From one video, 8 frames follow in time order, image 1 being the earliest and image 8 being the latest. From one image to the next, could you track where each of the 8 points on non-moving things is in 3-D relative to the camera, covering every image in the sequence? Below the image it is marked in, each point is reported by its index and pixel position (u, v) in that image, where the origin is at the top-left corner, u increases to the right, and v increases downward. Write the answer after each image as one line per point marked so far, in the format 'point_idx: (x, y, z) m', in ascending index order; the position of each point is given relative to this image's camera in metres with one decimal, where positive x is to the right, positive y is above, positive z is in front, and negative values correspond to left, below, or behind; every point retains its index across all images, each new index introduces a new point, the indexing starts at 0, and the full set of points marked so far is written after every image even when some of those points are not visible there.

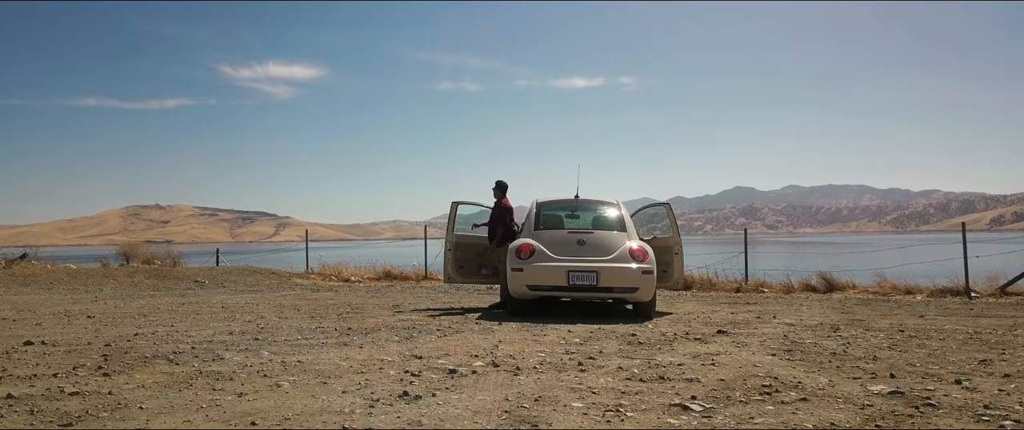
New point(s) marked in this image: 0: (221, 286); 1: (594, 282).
0: (-6.0, -1.5, +14.5) m
1: (+1.0, -0.8, +8.3) m
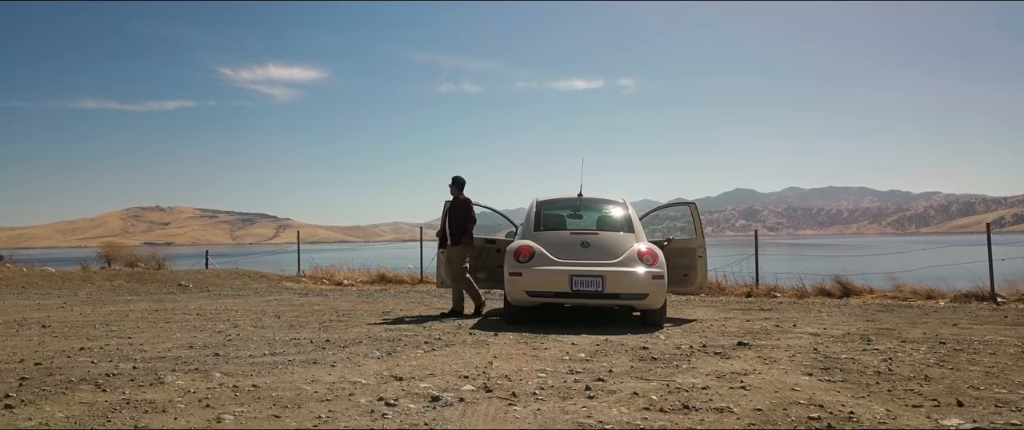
0: (-6.1, -1.5, +13.8) m
1: (+1.0, -0.8, +7.6) m
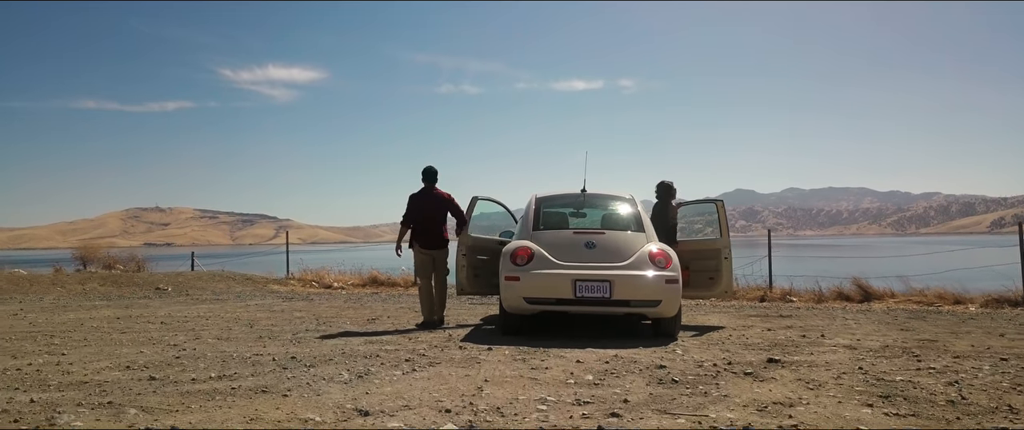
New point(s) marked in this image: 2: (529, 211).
0: (-6.1, -1.5, +12.9) m
1: (+0.9, -0.8, +6.8) m
2: (+0.2, 0.0, +8.0) m
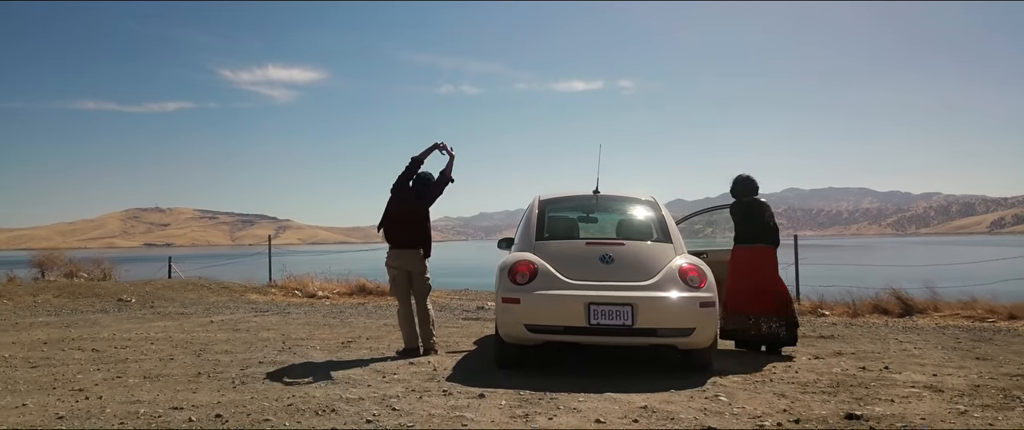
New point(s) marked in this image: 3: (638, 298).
0: (-6.1, -1.5, +11.6) m
1: (+0.9, -0.8, +5.5) m
2: (+0.2, 0.0, +6.7) m
3: (+1.0, -0.7, +5.5) m
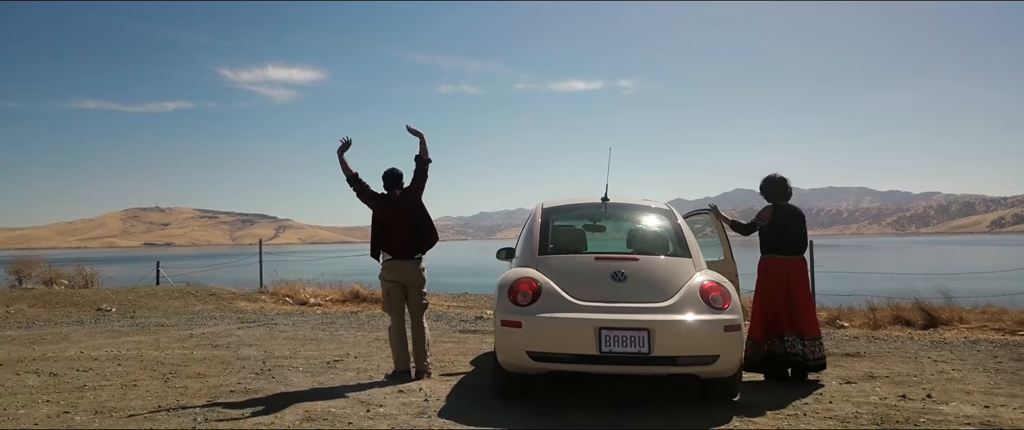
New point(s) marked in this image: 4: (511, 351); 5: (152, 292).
0: (-6.1, -1.6, +11.0) m
1: (+0.9, -0.9, +4.8) m
2: (+0.2, -0.1, +6.0) m
3: (+1.0, -0.7, +4.8) m
4: (0.0, -1.0, +5.0) m
5: (-7.1, -1.5, +13.8) m
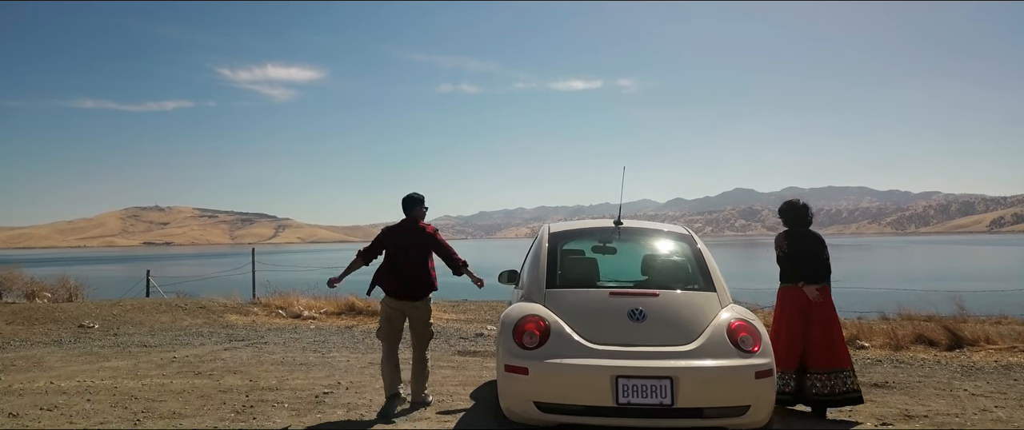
0: (-6.1, -1.8, +10.5) m
1: (+1.0, -1.1, +4.3) m
2: (+0.2, -0.3, +5.5) m
3: (+1.0, -0.9, +4.3) m
4: (0.0, -1.2, +4.5) m
5: (-7.1, -1.7, +13.3) m
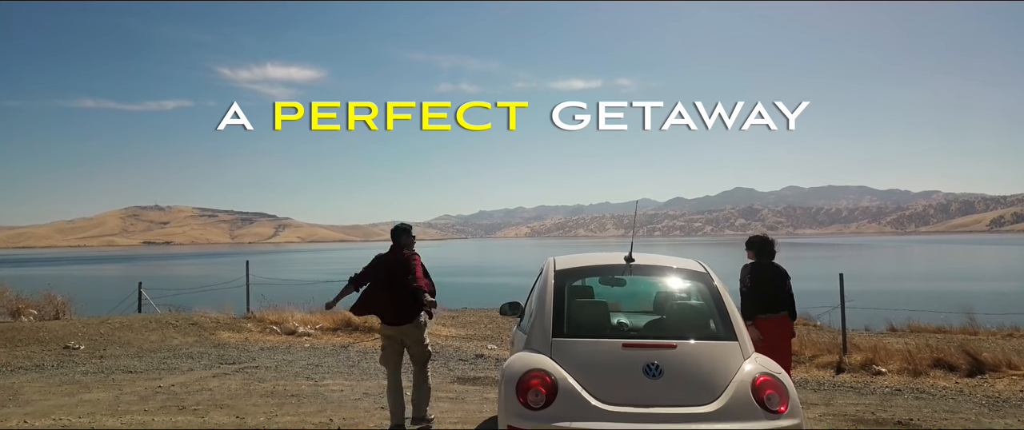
0: (-6.1, -2.1, +10.0) m
1: (+1.0, -1.4, +3.9) m
2: (+0.2, -0.6, +5.1) m
3: (+1.0, -1.2, +3.9) m
4: (0.0, -1.4, +4.0) m
5: (-7.1, -2.0, +12.8) m
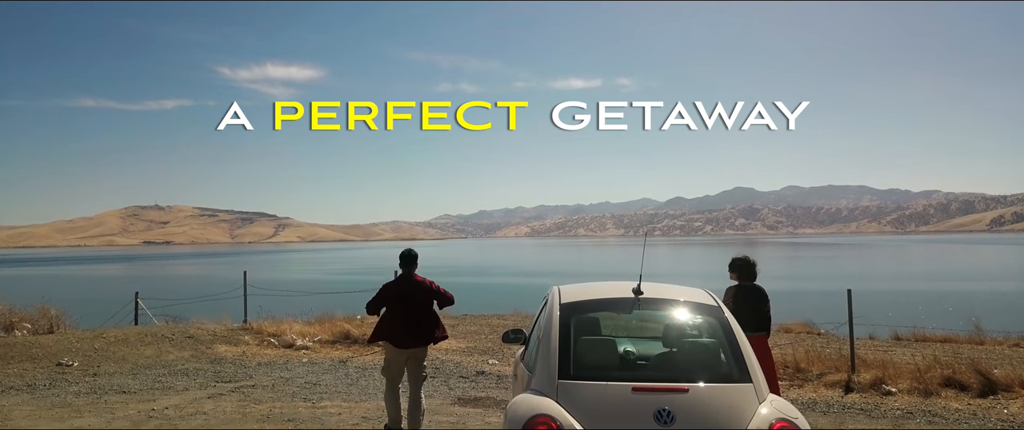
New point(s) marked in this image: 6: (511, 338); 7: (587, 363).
0: (-6.0, -2.3, +9.8) m
1: (+1.0, -1.6, +3.7) m
2: (+0.3, -0.8, +4.9) m
3: (+1.1, -1.4, +3.7) m
4: (+0.1, -1.7, +3.8) m
5: (-7.0, -2.2, +12.6) m
6: (0.0, -1.1, +6.3) m
7: (+0.5, -0.9, +4.5) m
